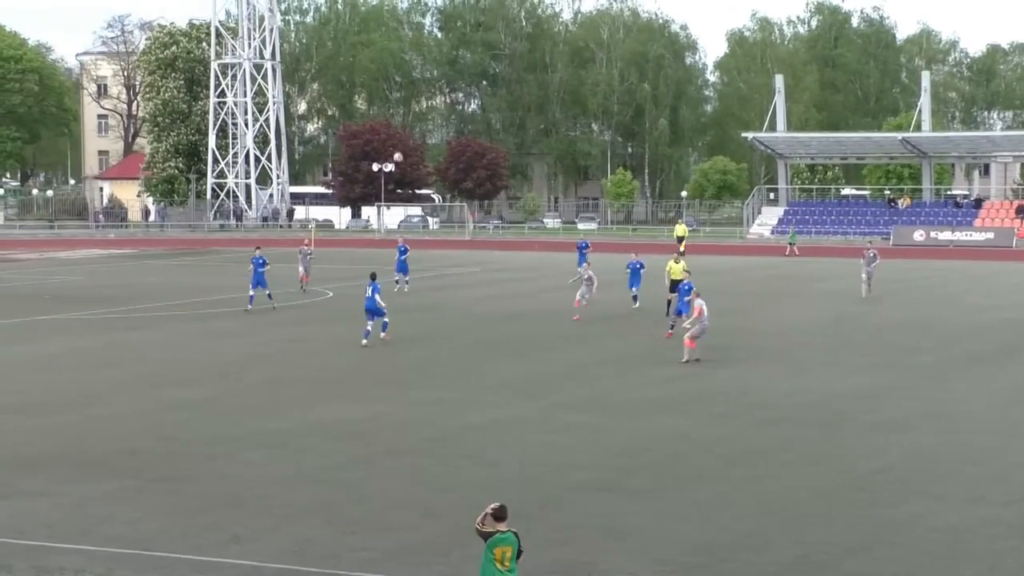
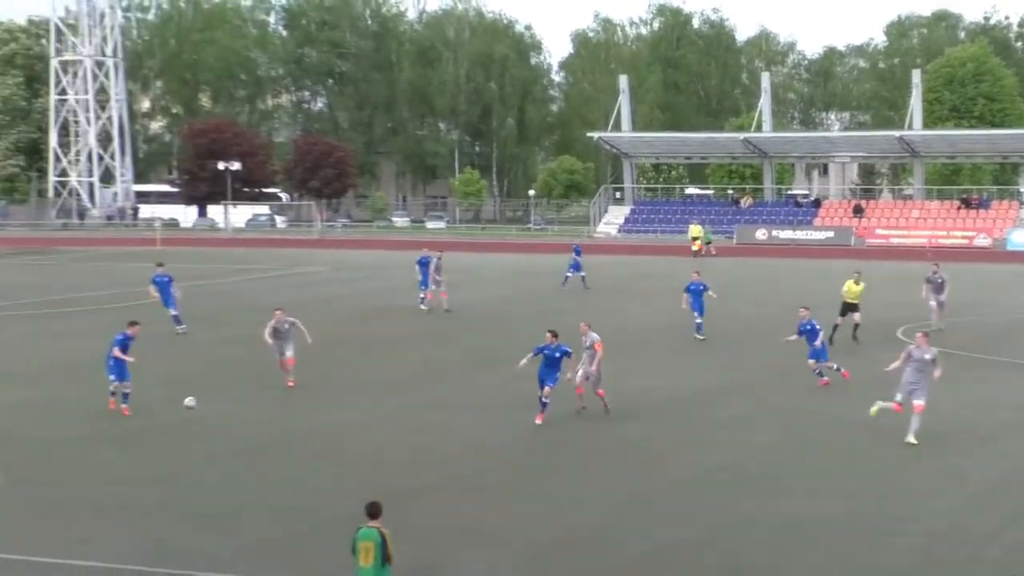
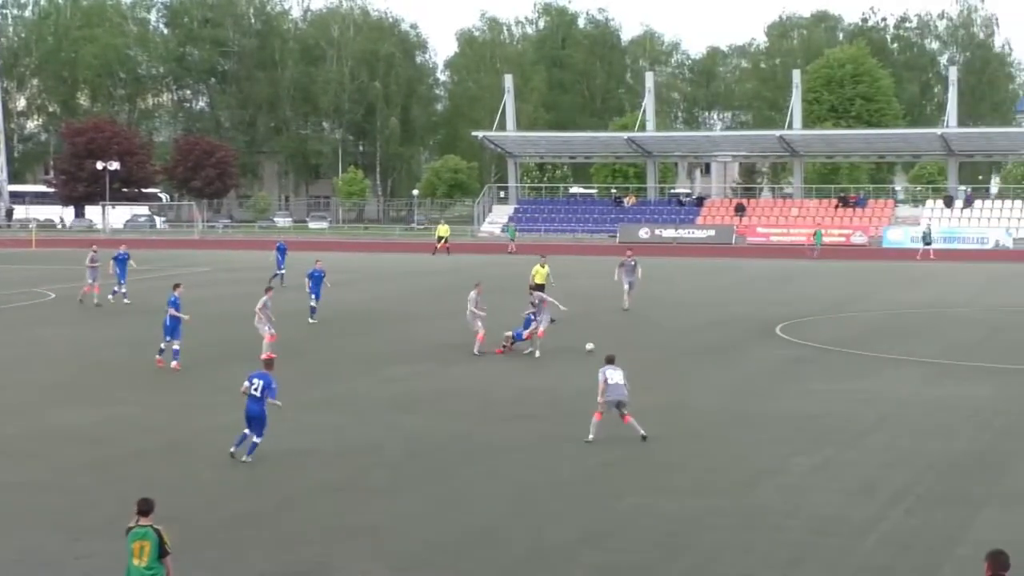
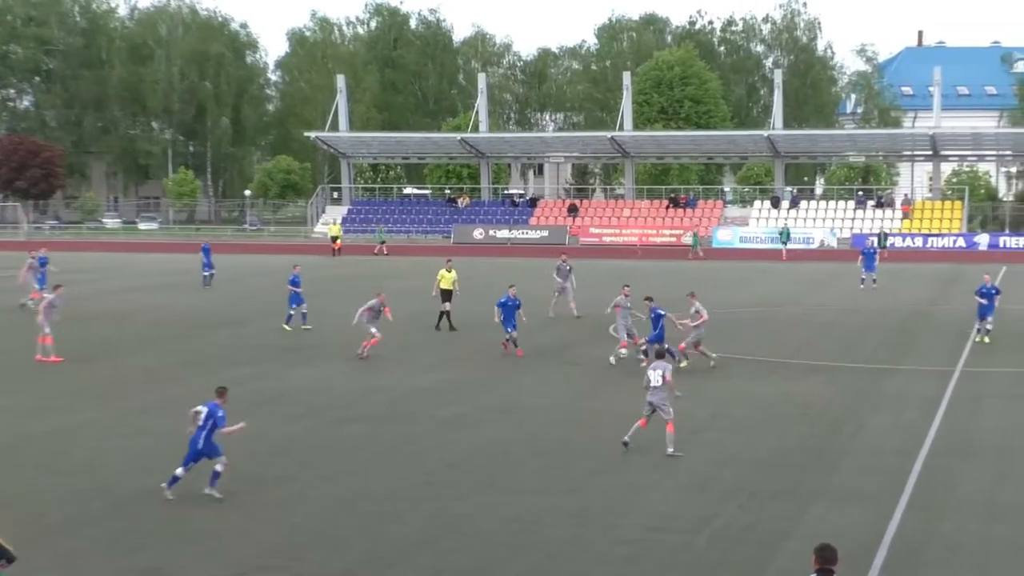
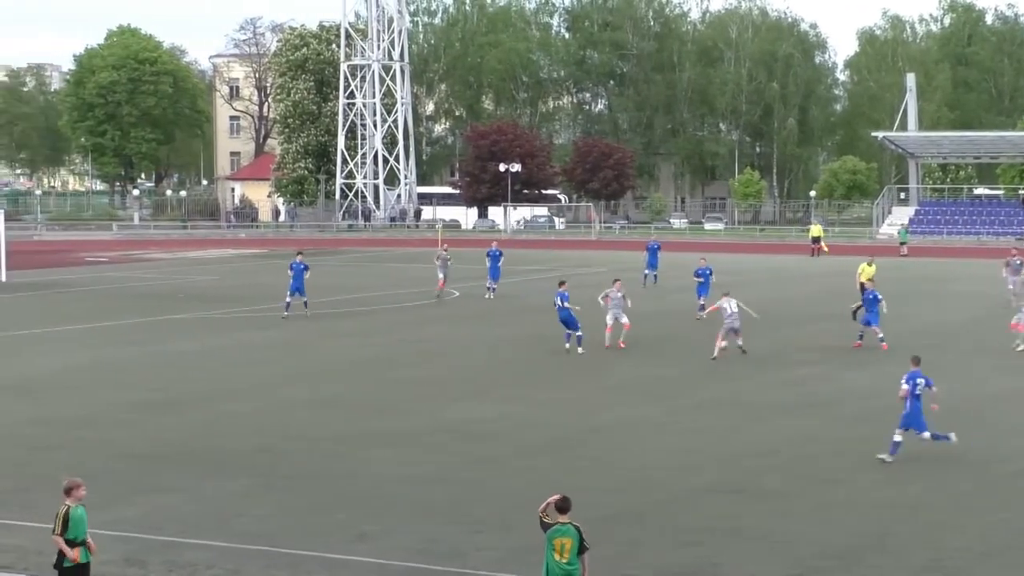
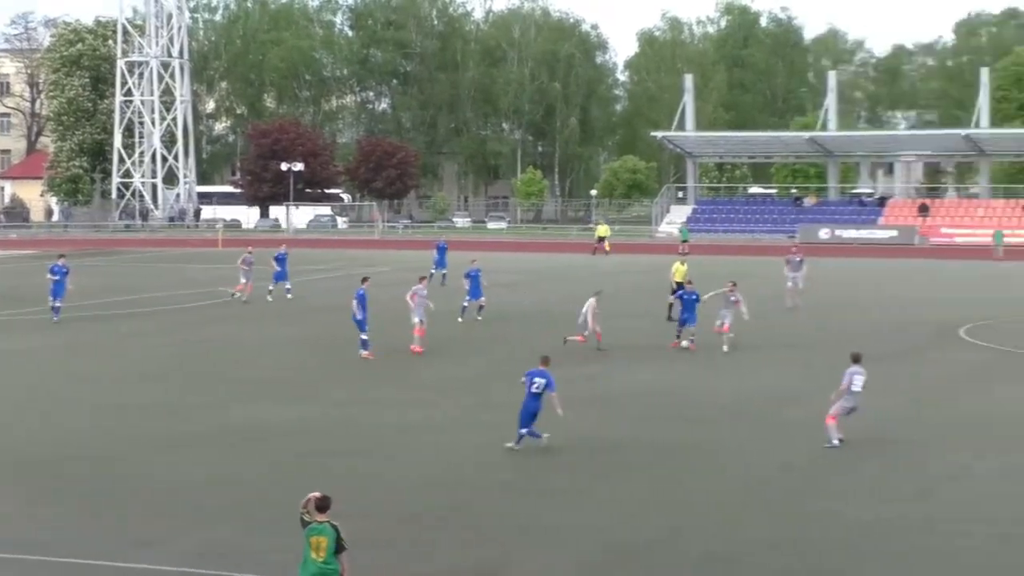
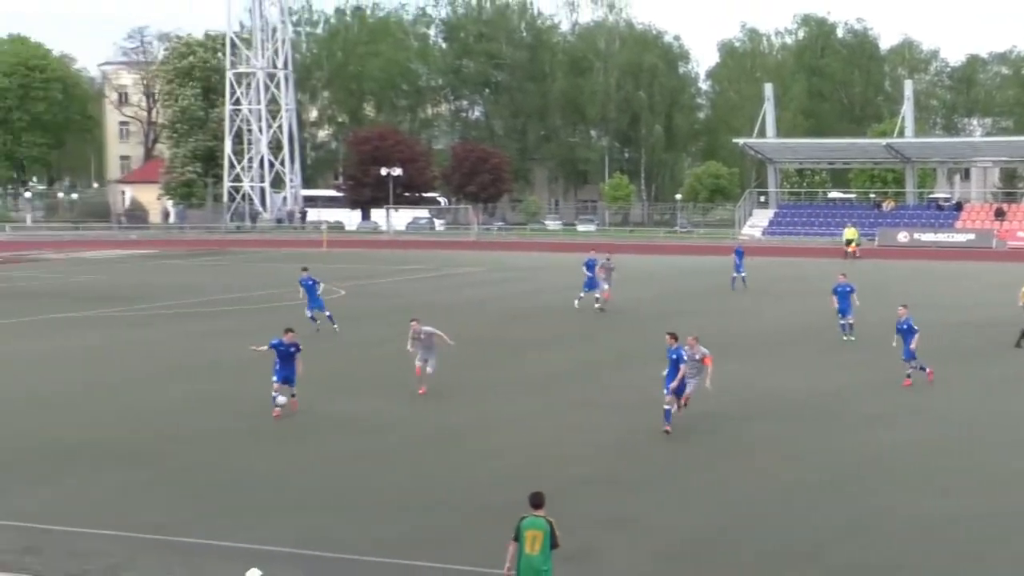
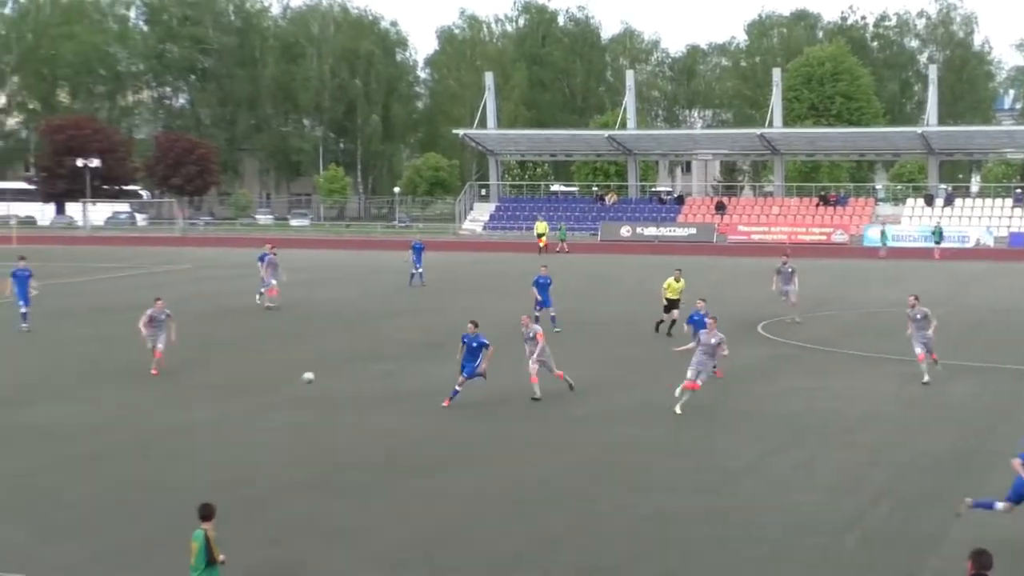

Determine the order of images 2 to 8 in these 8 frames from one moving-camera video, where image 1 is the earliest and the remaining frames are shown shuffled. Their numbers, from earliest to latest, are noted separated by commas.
5, 6, 3, 4, 8, 2, 7
